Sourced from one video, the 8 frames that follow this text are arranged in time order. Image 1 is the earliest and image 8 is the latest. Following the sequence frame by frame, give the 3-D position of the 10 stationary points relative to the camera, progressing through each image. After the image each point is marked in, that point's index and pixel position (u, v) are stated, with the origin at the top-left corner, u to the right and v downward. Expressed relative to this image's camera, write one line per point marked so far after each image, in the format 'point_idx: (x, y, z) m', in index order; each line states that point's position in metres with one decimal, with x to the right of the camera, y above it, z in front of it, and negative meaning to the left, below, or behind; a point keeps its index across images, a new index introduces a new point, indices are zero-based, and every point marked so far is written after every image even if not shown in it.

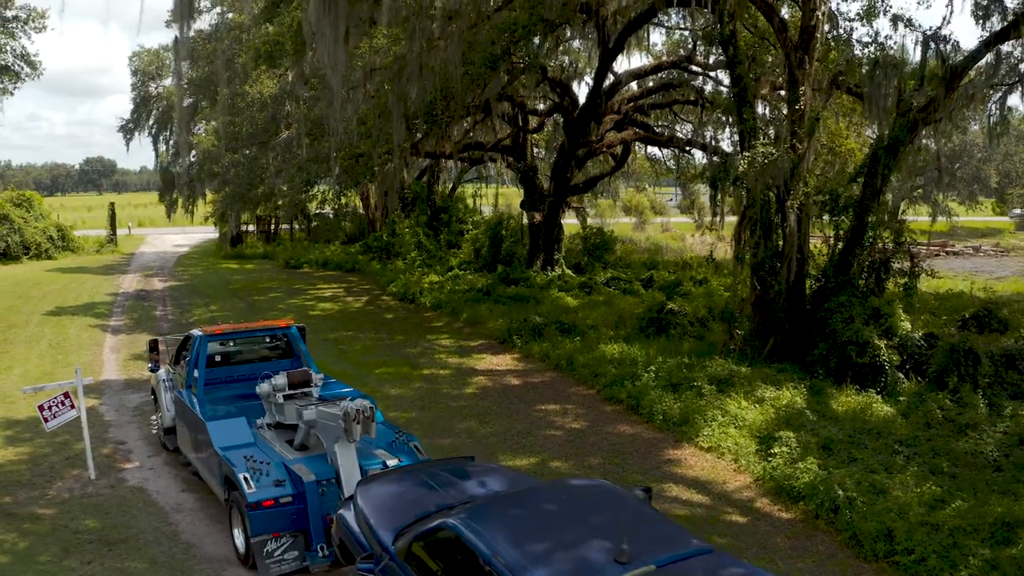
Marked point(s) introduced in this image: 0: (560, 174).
0: (+1.3, +3.1, +19.0) m
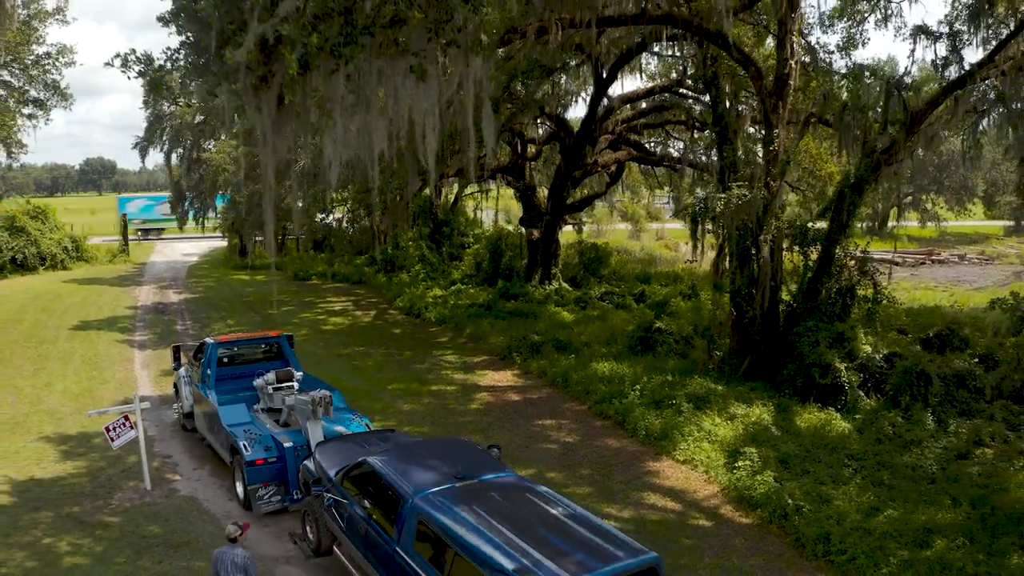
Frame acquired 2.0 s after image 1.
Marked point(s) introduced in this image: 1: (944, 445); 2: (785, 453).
0: (+1.3, +2.7, +20.1) m
1: (+5.6, -2.0, +9.1) m
2: (+3.3, -2.0, +8.5) m
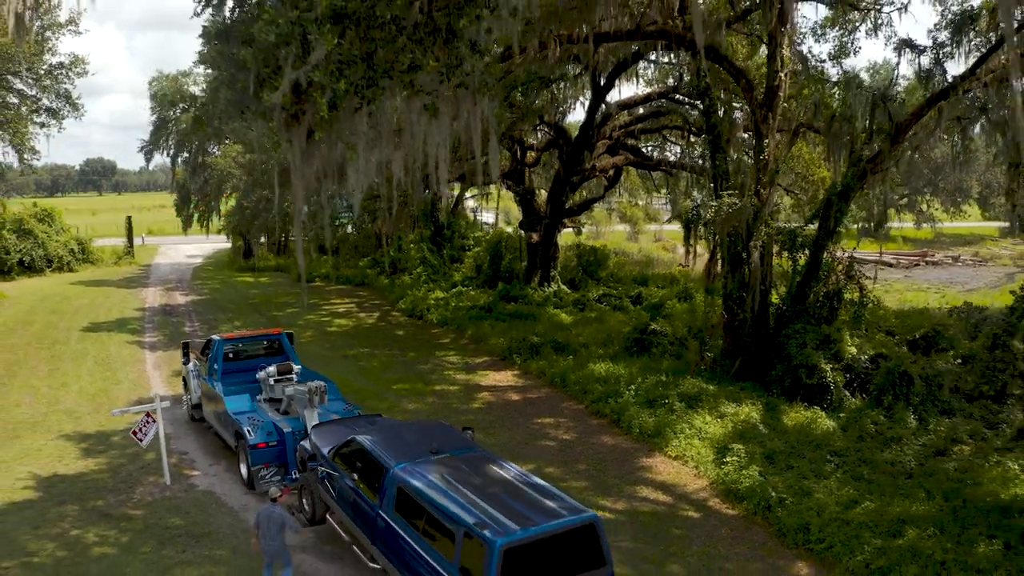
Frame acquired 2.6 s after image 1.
0: (+1.3, +2.6, +20.6) m
1: (+5.6, -2.1, +9.6) m
2: (+3.3, -2.1, +9.0) m
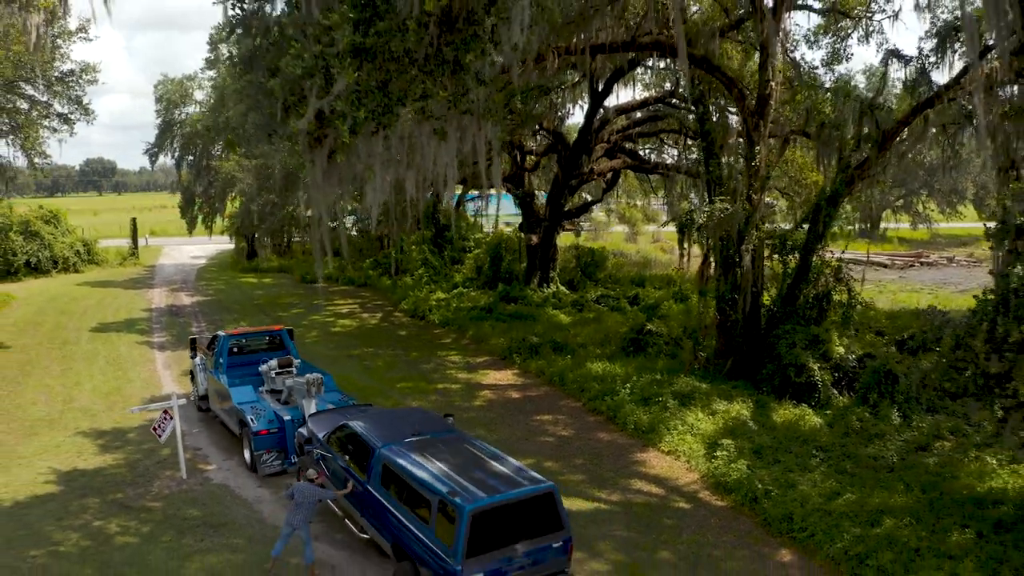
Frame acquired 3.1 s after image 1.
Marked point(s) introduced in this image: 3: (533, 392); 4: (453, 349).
0: (+1.3, +2.6, +21.1) m
1: (+5.6, -2.1, +10.0) m
2: (+3.3, -2.1, +9.5) m
3: (+0.4, -1.9, +12.9) m
4: (-1.4, -1.4, +16.4) m
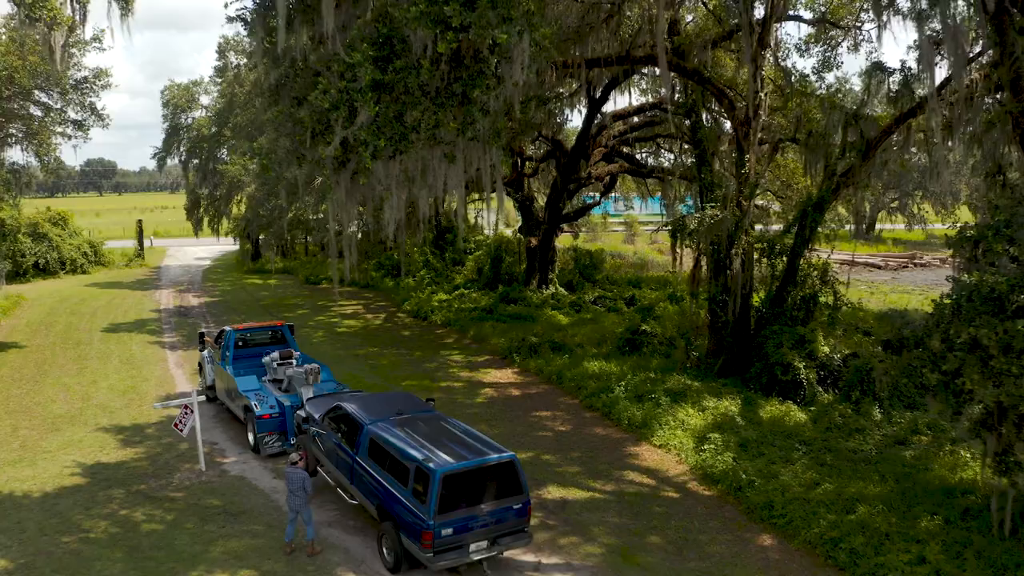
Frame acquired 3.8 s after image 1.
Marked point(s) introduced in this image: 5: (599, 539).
0: (+1.3, +2.6, +21.6) m
1: (+5.6, -2.2, +10.6) m
2: (+3.3, -2.1, +10.0) m
3: (+0.4, -1.9, +13.4) m
4: (-1.4, -1.5, +17.0) m
5: (+1.0, -2.8, +7.8) m
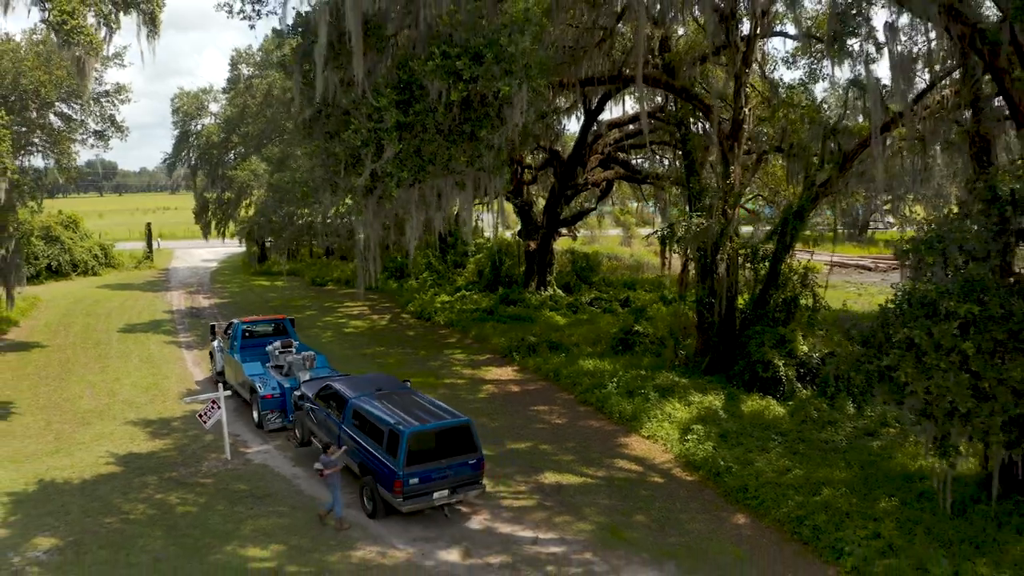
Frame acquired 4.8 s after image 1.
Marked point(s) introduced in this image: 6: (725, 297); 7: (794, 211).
0: (+1.2, +2.5, +22.5) m
1: (+5.6, -2.2, +11.5) m
2: (+3.3, -2.2, +10.9) m
3: (+0.4, -2.0, +14.3) m
4: (-1.4, -1.5, +17.9) m
5: (+1.0, -2.8, +8.7) m
6: (+4.3, -0.2, +14.2) m
7: (+5.4, +1.5, +13.7) m
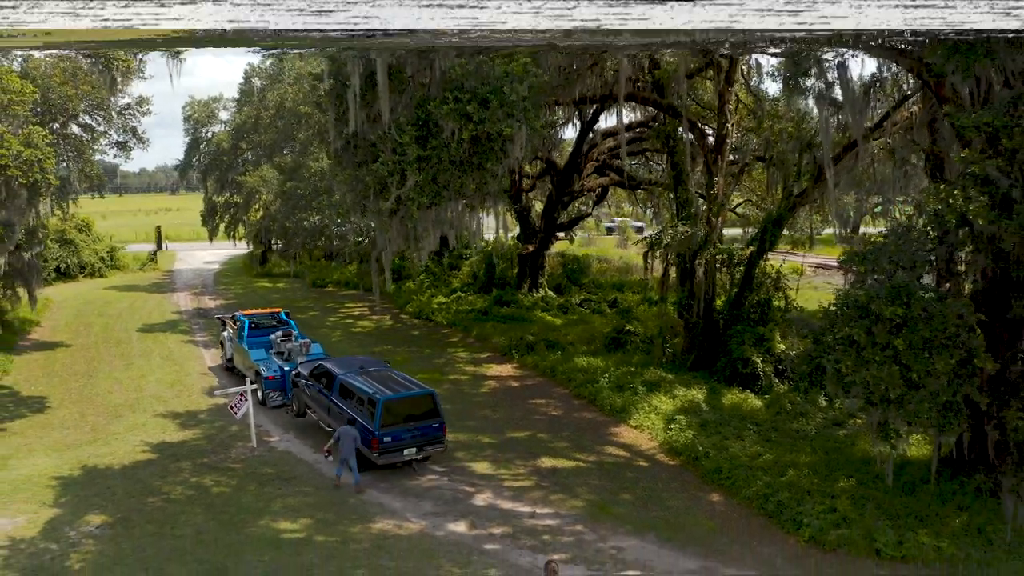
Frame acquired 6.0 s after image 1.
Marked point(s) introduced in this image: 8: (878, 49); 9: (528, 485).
0: (+1.2, +2.4, +23.6) m
1: (+5.6, -2.3, +12.6) m
2: (+3.3, -2.3, +12.0) m
3: (+0.4, -2.0, +15.4) m
4: (-1.4, -1.6, +19.0) m
5: (+1.0, -2.9, +9.8) m
6: (+4.3, -0.2, +15.3) m
7: (+5.4, +1.4, +14.8) m
8: (+5.3, +3.4, +10.2) m
9: (+0.2, -2.8, +10.2) m
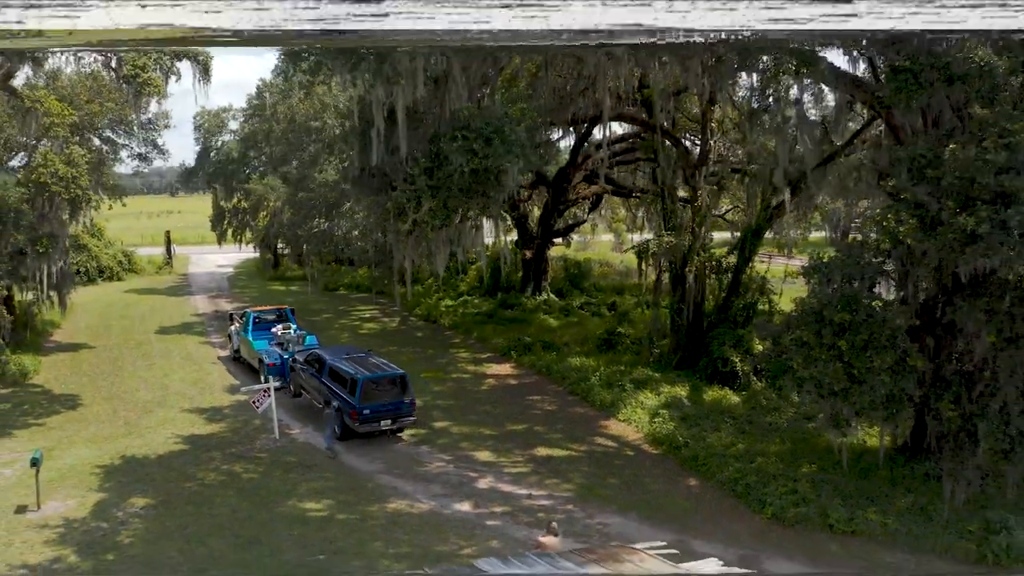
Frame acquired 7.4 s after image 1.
0: (+1.2, +2.3, +24.9) m
1: (+5.6, -2.4, +13.8) m
2: (+3.3, -2.4, +13.3) m
3: (+0.4, -2.2, +16.7) m
4: (-1.4, -1.7, +20.2) m
5: (+0.9, -3.0, +11.0) m
6: (+4.2, -0.4, +16.5) m
7: (+5.4, +1.3, +16.0) m
8: (+5.3, +3.3, +11.4) m
9: (+0.2, -3.0, +11.4) m
